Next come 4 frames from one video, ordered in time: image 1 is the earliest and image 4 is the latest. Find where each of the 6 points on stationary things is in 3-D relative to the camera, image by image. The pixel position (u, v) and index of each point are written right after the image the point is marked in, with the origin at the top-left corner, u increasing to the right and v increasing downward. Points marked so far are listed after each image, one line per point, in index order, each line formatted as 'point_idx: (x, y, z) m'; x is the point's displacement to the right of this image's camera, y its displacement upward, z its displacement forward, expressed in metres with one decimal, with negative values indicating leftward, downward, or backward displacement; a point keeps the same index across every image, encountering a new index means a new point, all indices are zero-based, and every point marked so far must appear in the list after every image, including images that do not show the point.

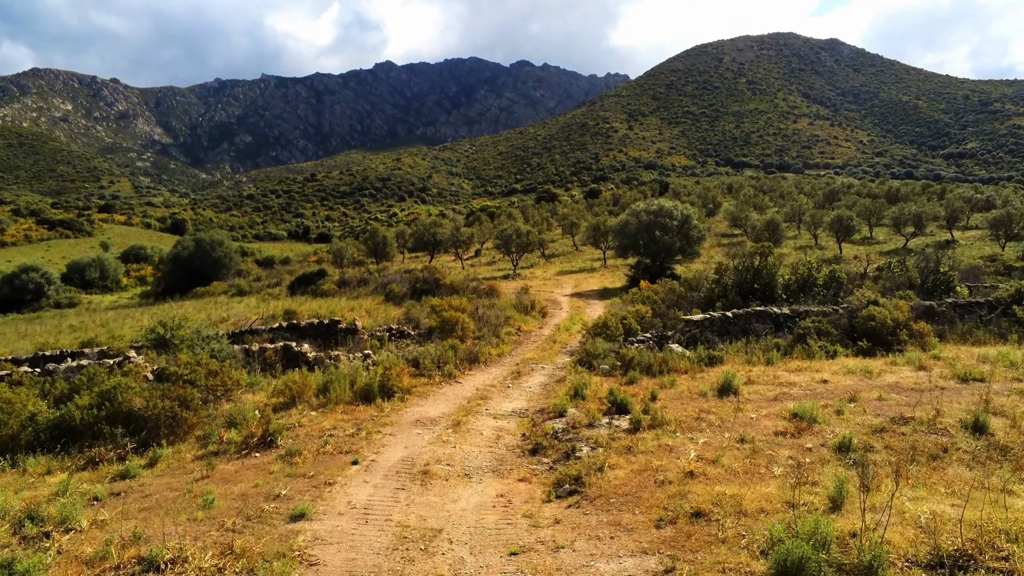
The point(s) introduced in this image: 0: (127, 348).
0: (-7.3, -1.2, +15.6) m
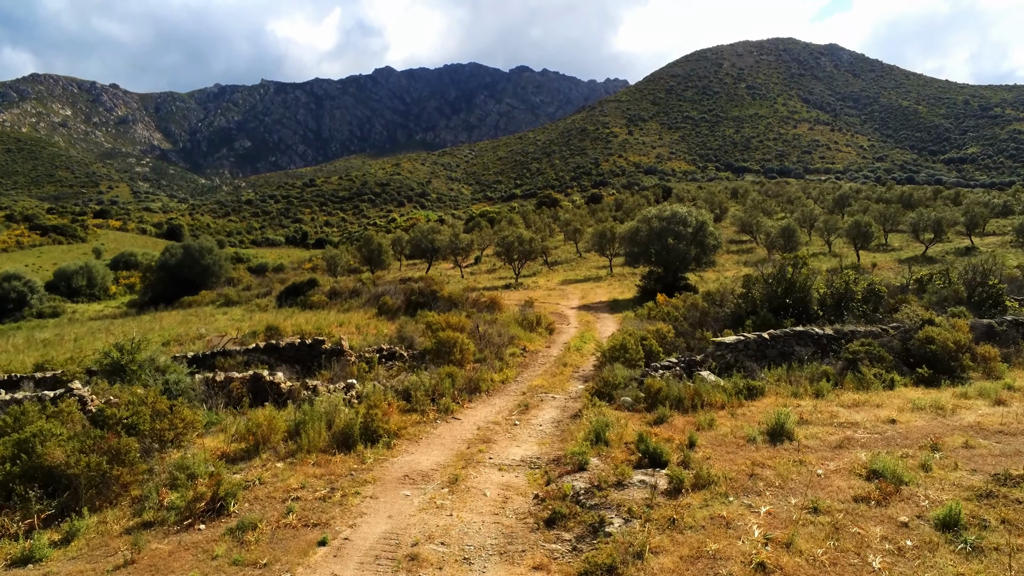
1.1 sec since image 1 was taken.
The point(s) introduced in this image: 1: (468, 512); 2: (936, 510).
0: (-7.2, -1.5, +13.7) m
1: (-0.4, -2.1, +7.8) m
2: (+3.7, -1.9, +7.1) m
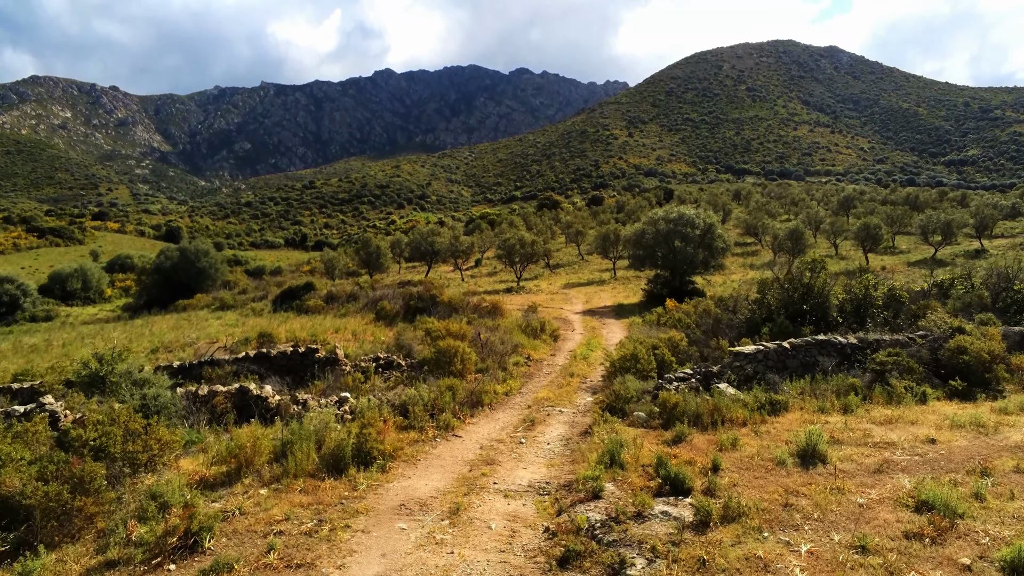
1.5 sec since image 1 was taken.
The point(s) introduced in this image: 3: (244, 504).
0: (-7.1, -1.6, +12.8) m
1: (-0.3, -2.2, +7.0) m
2: (+3.8, -2.0, +6.3) m
3: (-2.6, -2.1, +7.8) m
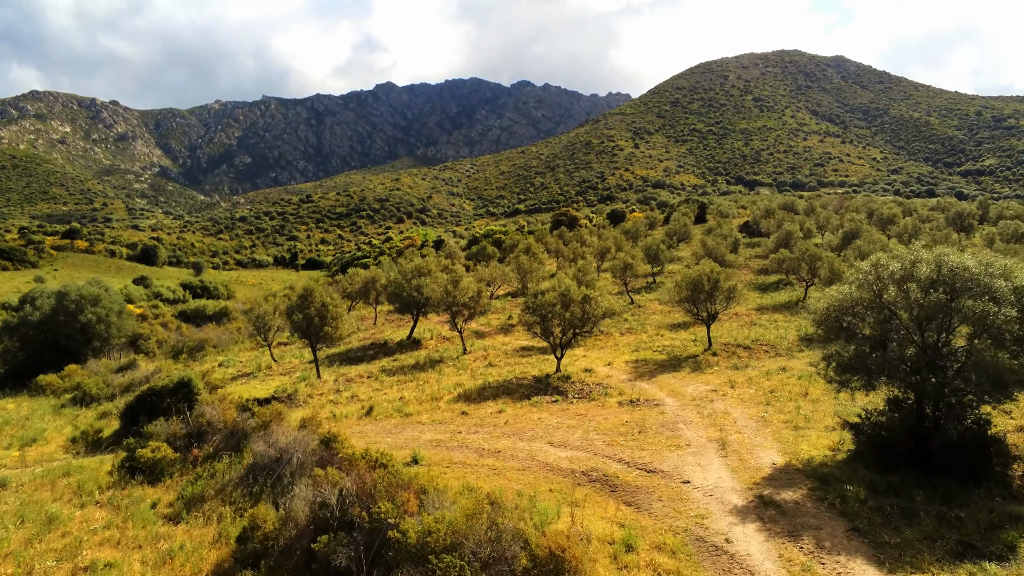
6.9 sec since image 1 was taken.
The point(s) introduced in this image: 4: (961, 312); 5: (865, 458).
0: (-6.3, -3.5, -1.6) m
1: (+0.5, -4.0, -7.5) m
2: (+4.6, -3.8, -8.2) m
3: (-1.7, -3.9, -6.7) m
4: (+6.3, -0.3, +11.9) m
5: (+5.1, -2.4, +12.4) m
